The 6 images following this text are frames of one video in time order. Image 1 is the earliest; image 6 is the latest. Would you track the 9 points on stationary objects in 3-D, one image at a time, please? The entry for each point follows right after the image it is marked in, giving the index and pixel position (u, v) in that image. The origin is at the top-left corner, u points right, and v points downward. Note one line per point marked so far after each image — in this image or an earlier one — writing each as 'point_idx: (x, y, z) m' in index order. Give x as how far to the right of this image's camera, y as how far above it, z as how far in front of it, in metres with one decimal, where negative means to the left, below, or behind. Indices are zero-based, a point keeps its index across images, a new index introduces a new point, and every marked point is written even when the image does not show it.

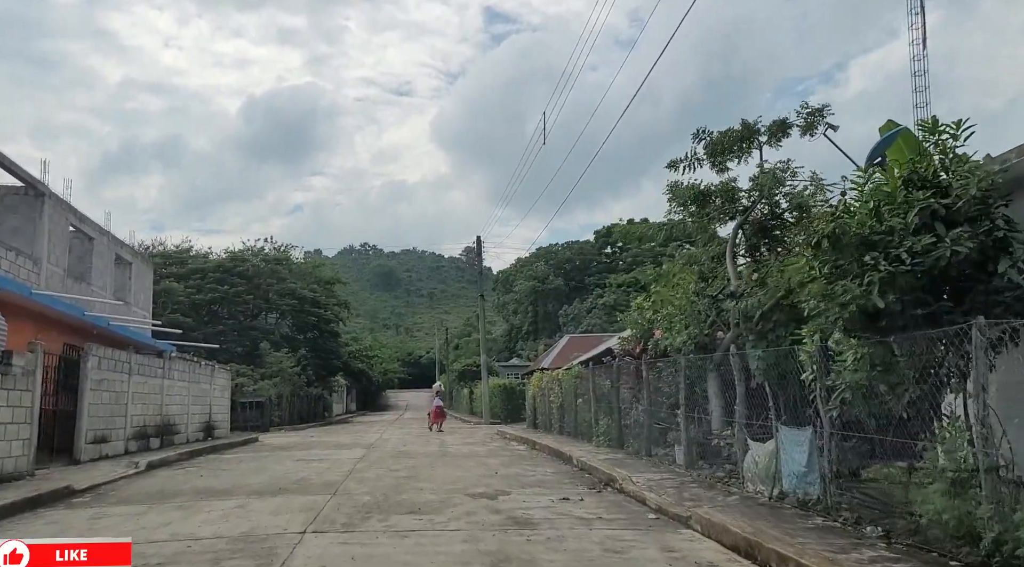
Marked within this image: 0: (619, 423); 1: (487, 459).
0: (+2.2, -2.9, +14.3) m
1: (-0.5, -3.6, +14.3) m
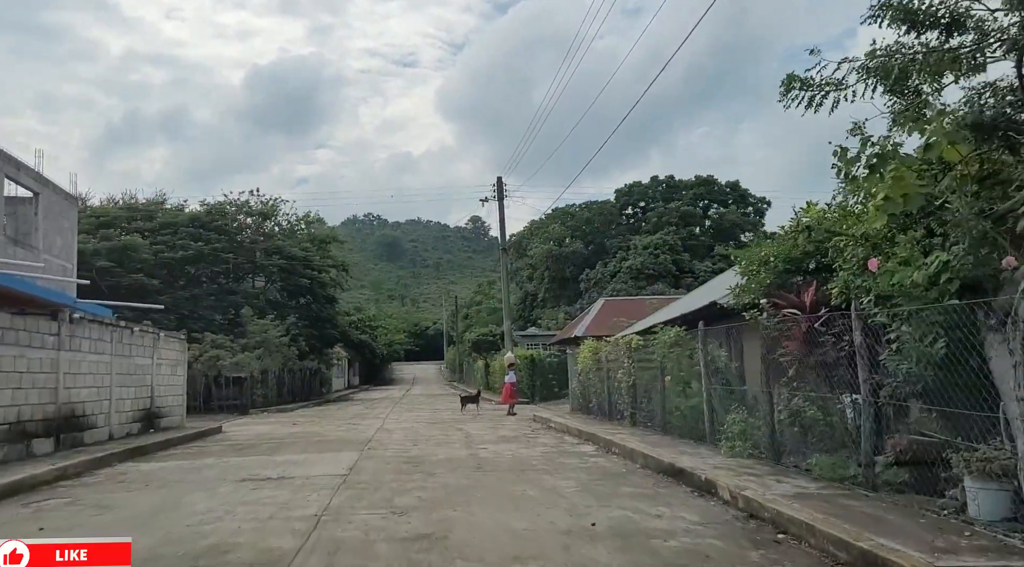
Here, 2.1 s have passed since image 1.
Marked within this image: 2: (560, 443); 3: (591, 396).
0: (+3.2, -1.7, +8.8) m
1: (+0.5, -2.5, +8.8) m
2: (+0.9, -2.9, +12.5) m
3: (+2.0, -2.7, +17.0) m
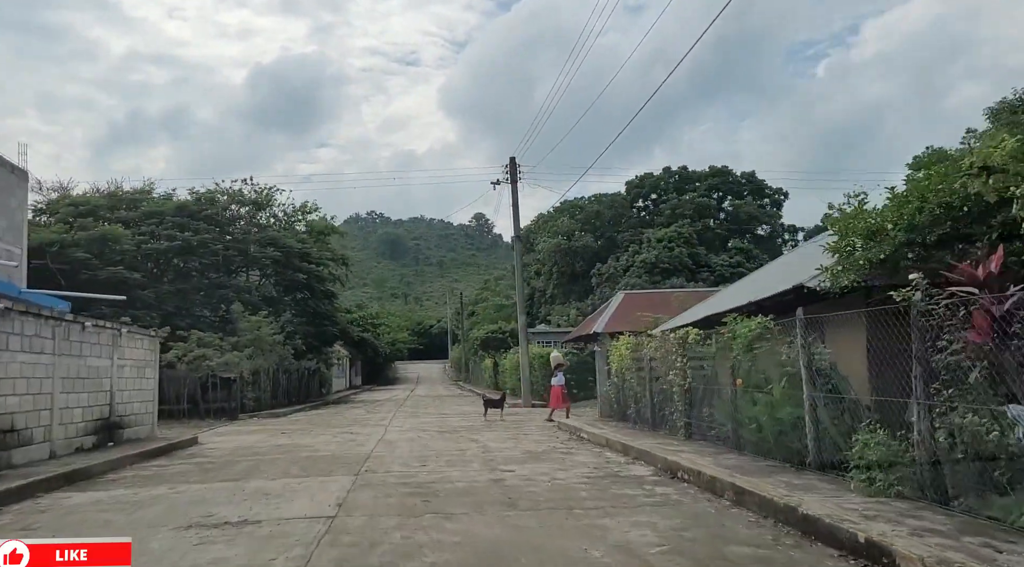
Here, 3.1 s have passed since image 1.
0: (+3.7, -1.4, +6.3) m
1: (+0.9, -2.2, +6.3) m
2: (+1.3, -2.6, +10.0) m
3: (+2.5, -2.4, +14.5) m
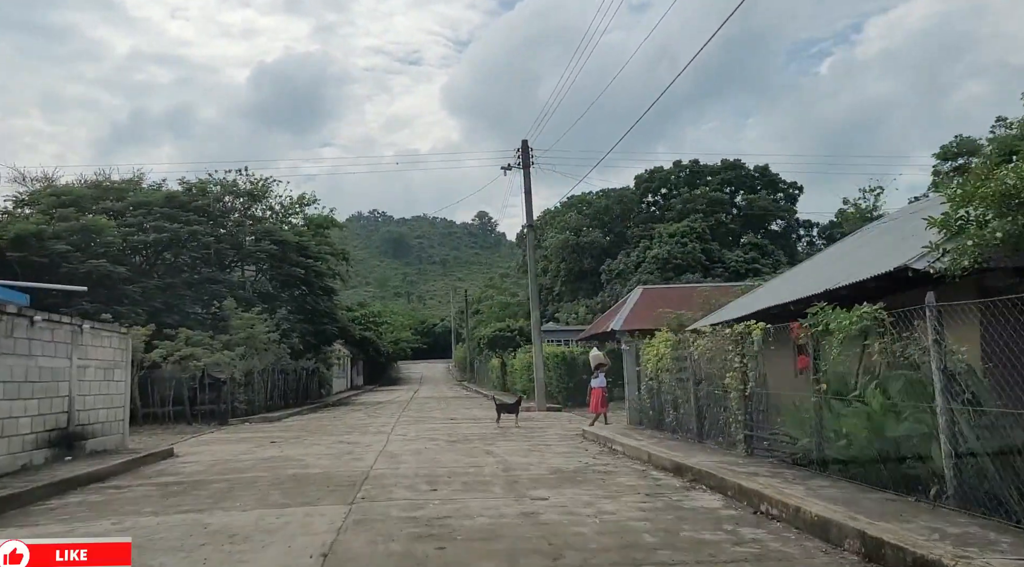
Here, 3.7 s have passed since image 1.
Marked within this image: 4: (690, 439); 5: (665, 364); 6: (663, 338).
0: (+4.0, -1.2, +4.4) m
1: (+1.3, -2.0, +4.5) m
2: (+1.7, -2.4, +8.1) m
3: (+2.8, -2.2, +12.6) m
4: (+3.0, -2.6, +11.7) m
5: (+2.8, -1.5, +12.5) m
6: (+2.7, -1.0, +12.8) m
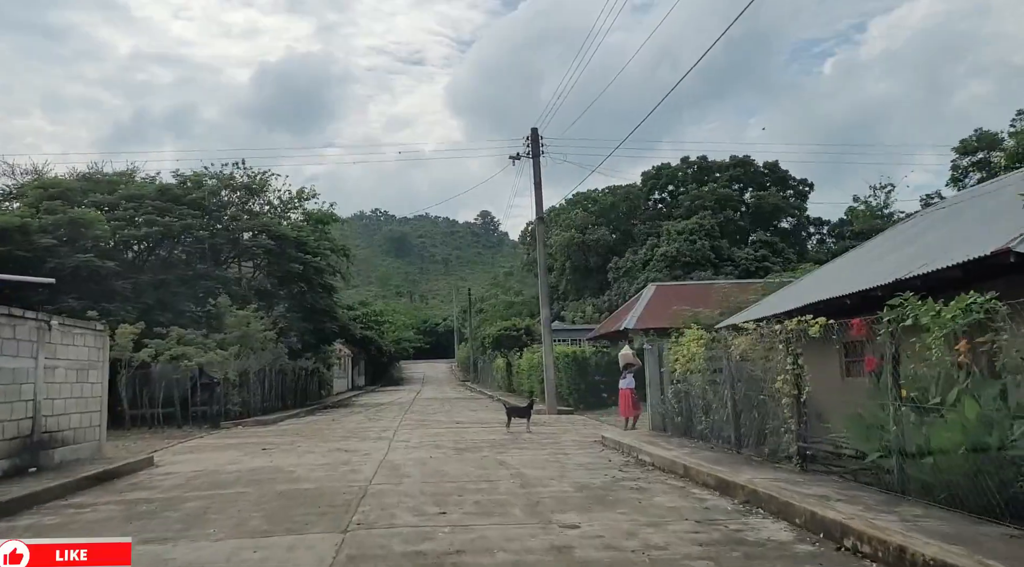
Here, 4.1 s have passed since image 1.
0: (+4.2, -1.1, +3.2) m
1: (+1.5, -1.9, +3.2) m
2: (+1.9, -2.3, +6.9) m
3: (+3.1, -2.1, +11.4) m
4: (+3.2, -2.5, +10.5) m
5: (+3.0, -1.3, +11.3) m
6: (+3.0, -0.9, +11.6) m
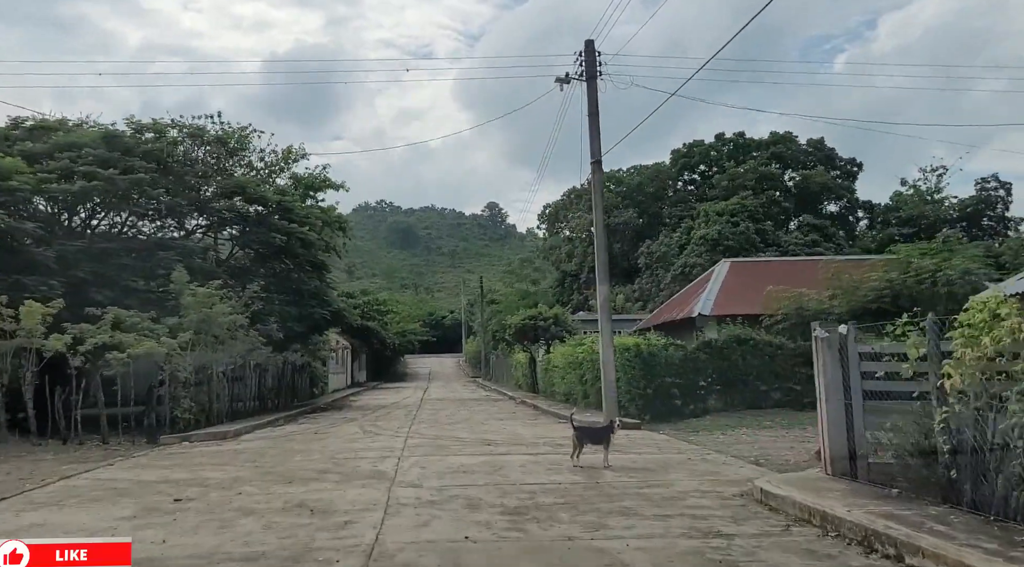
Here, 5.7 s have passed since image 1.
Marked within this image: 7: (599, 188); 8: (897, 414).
0: (+5.1, -0.5, -2.5) m
1: (+2.4, -1.3, -2.5) m
2: (+2.9, -1.7, +1.2) m
3: (+4.1, -1.4, +5.7) m
4: (+4.2, -1.9, +4.8) m
5: (+4.0, -0.7, +5.6) m
6: (+4.0, -0.2, +5.8) m
7: (+2.0, +2.2, +16.1) m
8: (+3.8, -1.4, +7.3) m
